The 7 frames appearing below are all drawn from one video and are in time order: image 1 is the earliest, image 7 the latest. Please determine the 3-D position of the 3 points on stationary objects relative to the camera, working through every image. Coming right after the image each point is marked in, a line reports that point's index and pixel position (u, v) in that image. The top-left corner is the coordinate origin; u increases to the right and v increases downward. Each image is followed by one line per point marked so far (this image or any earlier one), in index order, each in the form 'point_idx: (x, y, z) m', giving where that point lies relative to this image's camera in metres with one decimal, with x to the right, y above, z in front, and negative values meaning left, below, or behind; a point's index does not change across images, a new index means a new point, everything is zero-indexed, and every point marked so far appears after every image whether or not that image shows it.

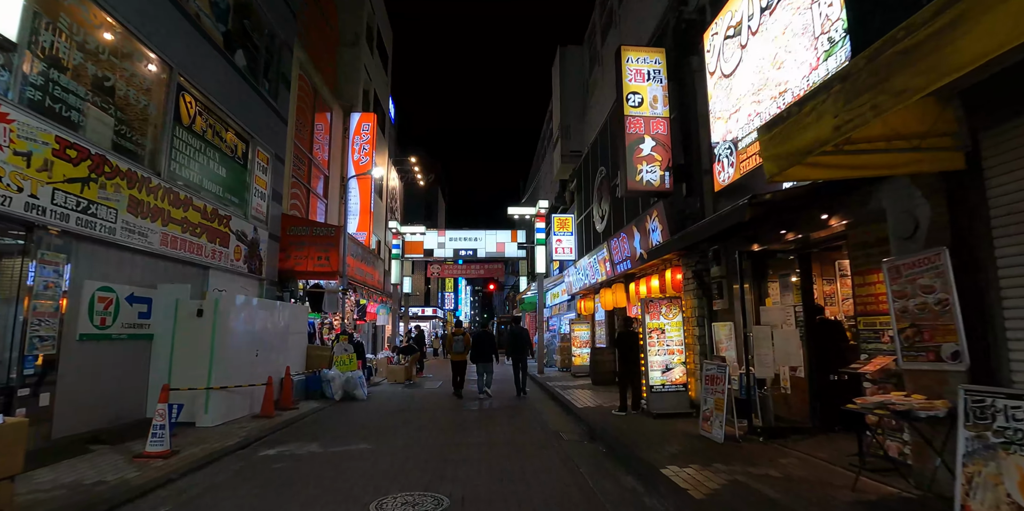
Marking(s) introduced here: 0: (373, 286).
0: (-4.9, -1.1, +18.6) m
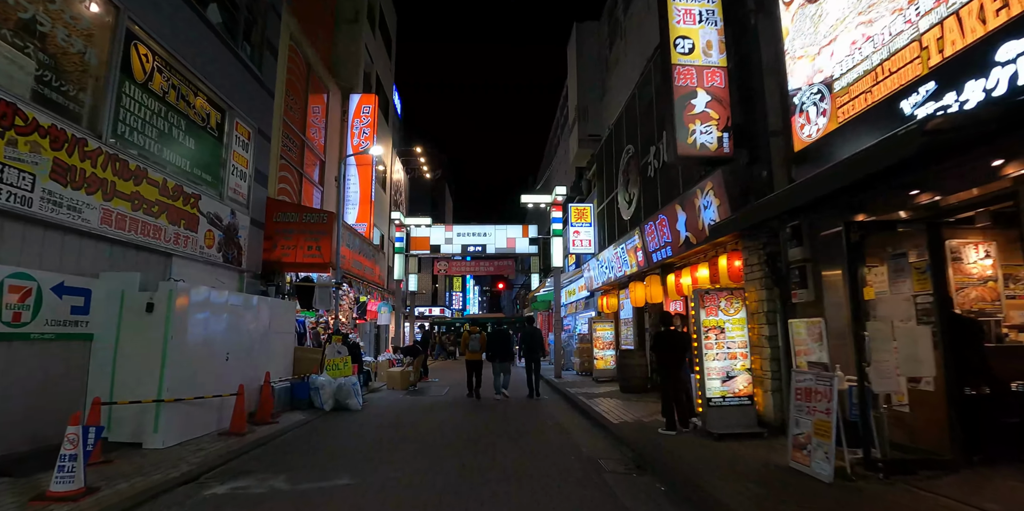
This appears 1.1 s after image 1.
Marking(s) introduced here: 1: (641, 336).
0: (-4.5, -0.9, +17.0) m
1: (+3.0, -1.9, +12.5) m
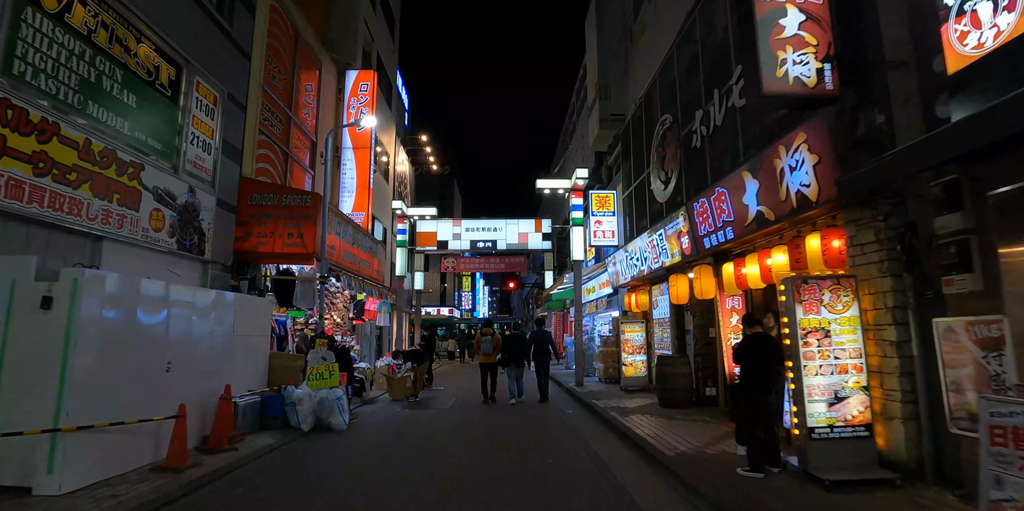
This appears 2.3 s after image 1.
0: (-4.1, -0.7, +15.2) m
1: (+3.4, -1.7, +10.6) m
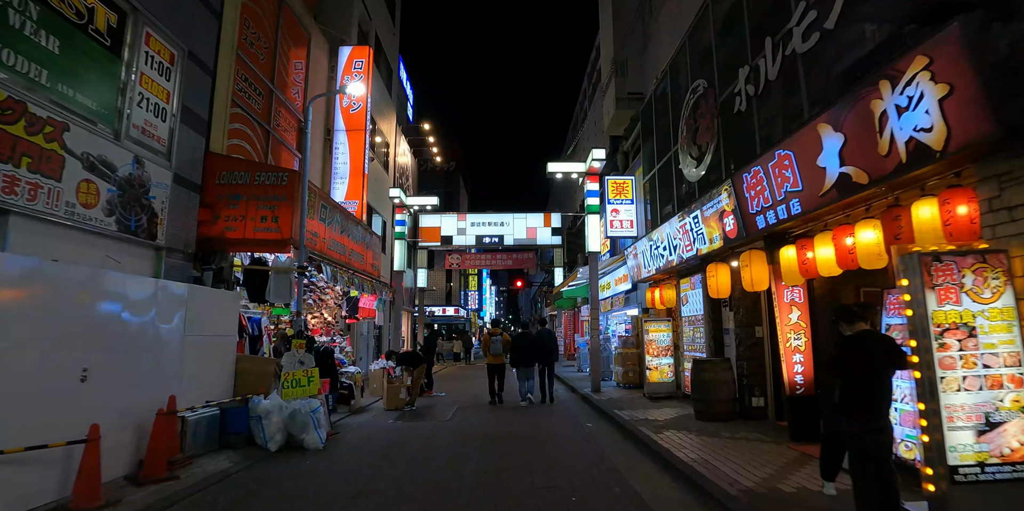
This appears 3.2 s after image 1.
0: (-3.9, -0.5, +13.8) m
1: (+3.5, -1.5, +9.1) m
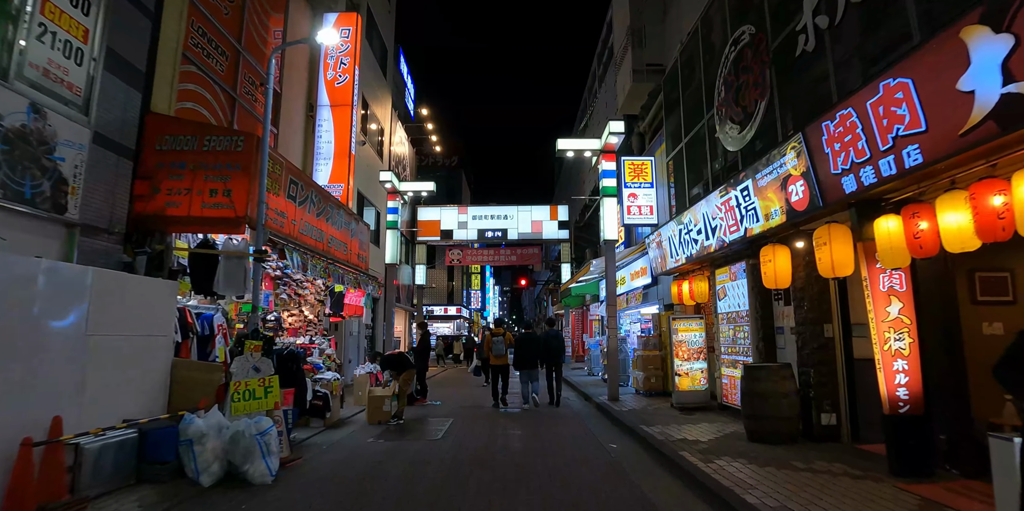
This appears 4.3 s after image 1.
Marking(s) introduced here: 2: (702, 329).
0: (-3.7, -0.2, +12.3) m
1: (+3.6, -1.2, +7.5) m
2: (+3.4, -1.3, +9.5) m
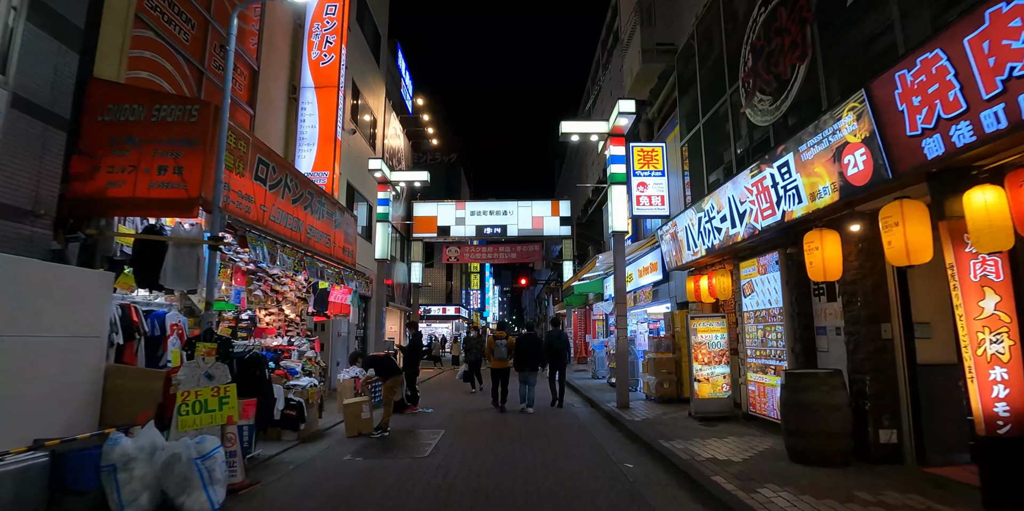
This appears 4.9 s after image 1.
0: (-3.8, -0.1, +11.3) m
1: (+3.6, -1.1, +6.5) m
2: (+3.4, -1.2, +8.5) m
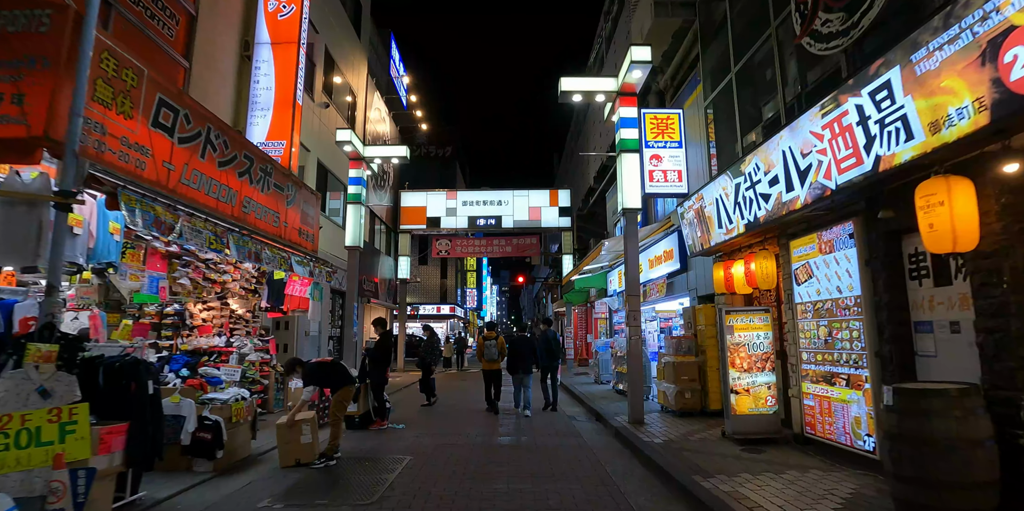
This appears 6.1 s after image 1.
0: (-3.9, +0.2, +9.5) m
1: (+3.4, -0.8, +4.7) m
2: (+3.2, -0.9, +6.7) m
